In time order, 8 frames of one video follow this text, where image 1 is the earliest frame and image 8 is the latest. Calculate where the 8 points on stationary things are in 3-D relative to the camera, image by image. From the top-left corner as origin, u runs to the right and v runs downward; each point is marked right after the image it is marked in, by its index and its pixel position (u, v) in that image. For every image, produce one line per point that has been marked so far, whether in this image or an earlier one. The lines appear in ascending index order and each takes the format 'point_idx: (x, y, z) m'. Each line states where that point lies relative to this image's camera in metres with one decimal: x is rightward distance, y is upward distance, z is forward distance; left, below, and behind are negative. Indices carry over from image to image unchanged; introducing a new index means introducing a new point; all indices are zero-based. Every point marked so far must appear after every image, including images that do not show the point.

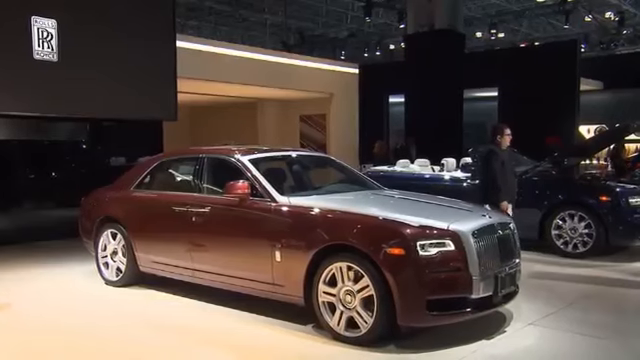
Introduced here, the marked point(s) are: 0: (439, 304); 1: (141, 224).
0: (+1.5, -1.5, +4.1) m
1: (-2.7, -0.7, +5.5) m
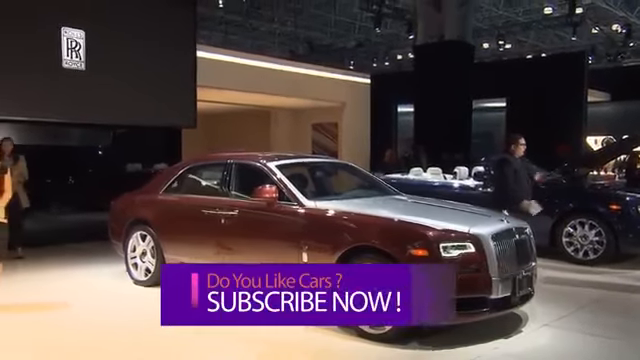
0: (+1.8, -1.6, +4.3) m
1: (-2.4, -0.7, +5.7) m
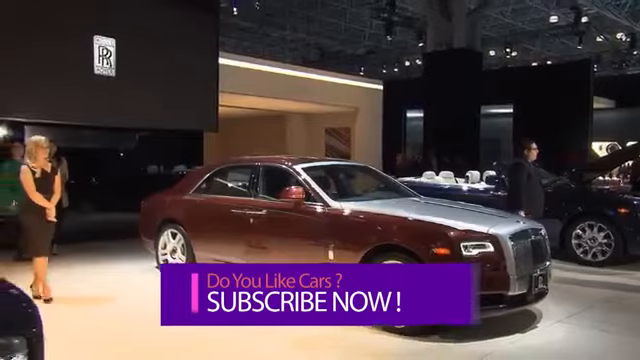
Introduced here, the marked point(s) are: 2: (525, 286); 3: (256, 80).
0: (+2.1, -1.6, +4.5) m
1: (-2.0, -0.8, +6.0) m
2: (+2.8, -1.5, +4.7) m
3: (-1.9, +3.2, +11.1) m
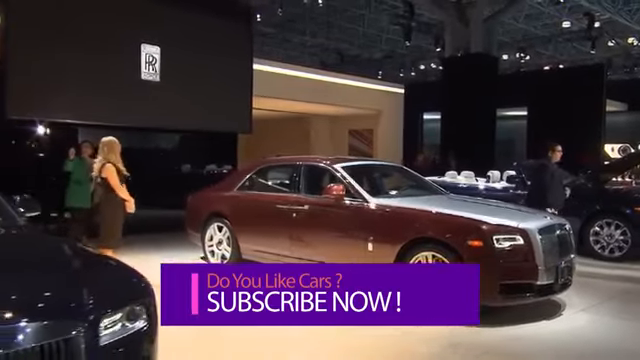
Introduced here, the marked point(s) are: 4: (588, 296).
0: (+2.8, -1.6, +4.9) m
1: (-1.4, -0.7, +6.4) m
2: (+3.4, -1.4, +5.1) m
3: (-1.2, +3.2, +11.6) m
4: (+4.6, -2.0, +5.9) m
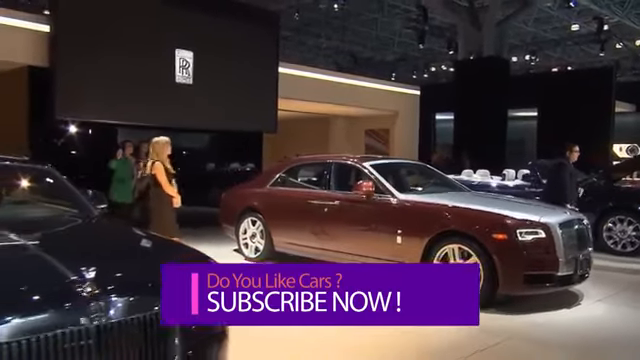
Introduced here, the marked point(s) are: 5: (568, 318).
0: (+3.3, -1.5, +5.3) m
1: (-0.8, -0.7, +6.8) m
2: (+4.0, -1.4, +5.4) m
3: (-0.6, +3.3, +11.9) m
4: (+5.2, -2.0, +6.3) m
5: (+3.8, -2.1, +5.3) m
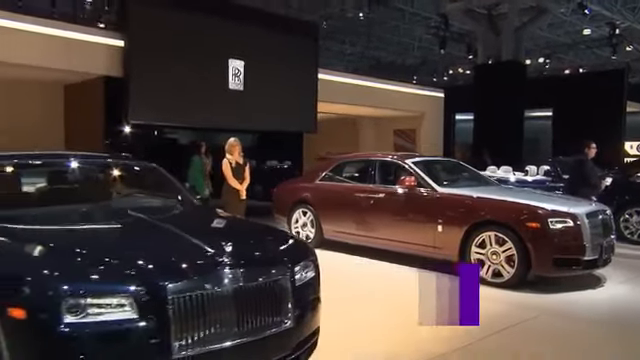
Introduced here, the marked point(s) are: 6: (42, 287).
0: (+4.3, -1.4, +6.0) m
1: (+0.2, -0.6, +7.6) m
2: (+4.9, -1.3, +6.2) m
3: (+0.4, +3.3, +12.7) m
4: (+6.2, -1.9, +7.0) m
5: (+4.8, -2.0, +6.0) m
6: (-2.7, -1.1, +3.2) m
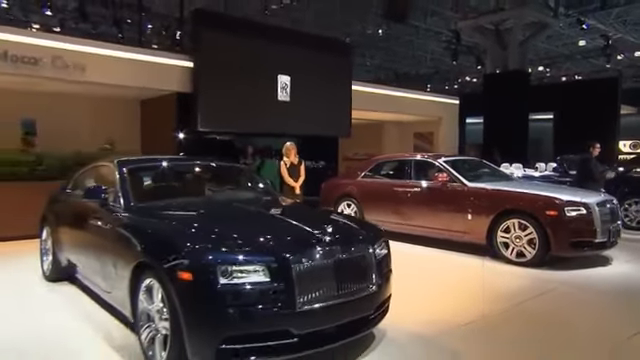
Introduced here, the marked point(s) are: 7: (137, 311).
0: (+5.4, -1.3, +7.2) m
1: (+1.2, -0.5, +8.7) m
2: (+6.1, -1.1, +7.3) m
3: (+1.4, +3.3, +13.9) m
4: (+7.3, -1.7, +8.2) m
5: (+5.9, -1.8, +7.2) m
6: (-1.6, -1.0, +4.3) m
7: (-2.6, -1.8, +4.8) m
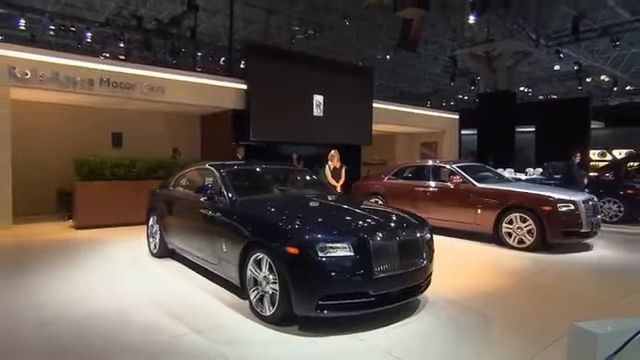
0: (+6.4, -1.2, +9.0) m
1: (+2.2, -0.6, +10.3) m
2: (+7.1, -1.1, +9.2) m
3: (+2.1, +3.0, +15.7) m
4: (+8.3, -1.7, +10.0) m
5: (+7.0, -1.8, +9.0) m
6: (-0.3, -0.9, +5.7) m
7: (-1.3, -1.8, +6.2) m
